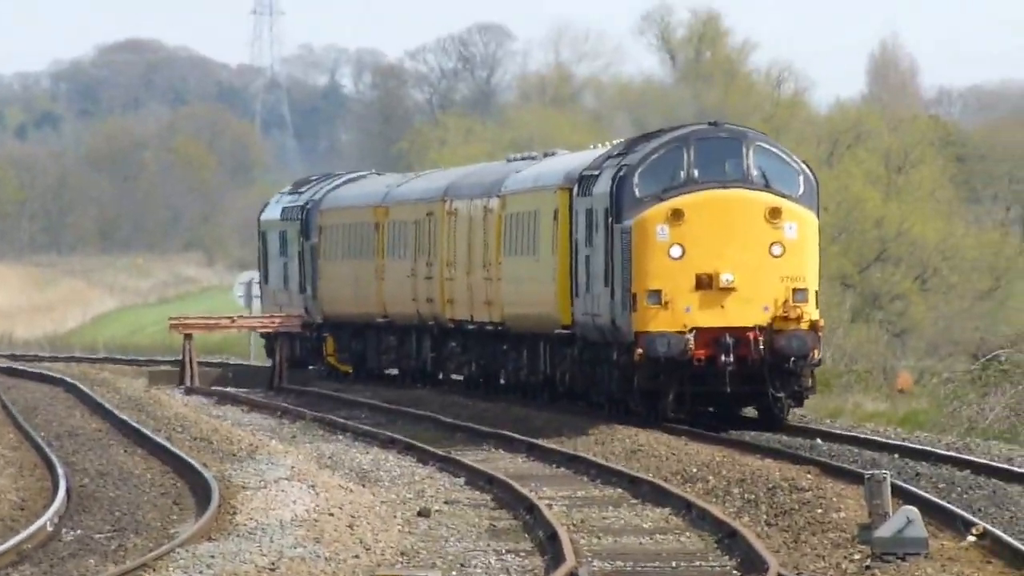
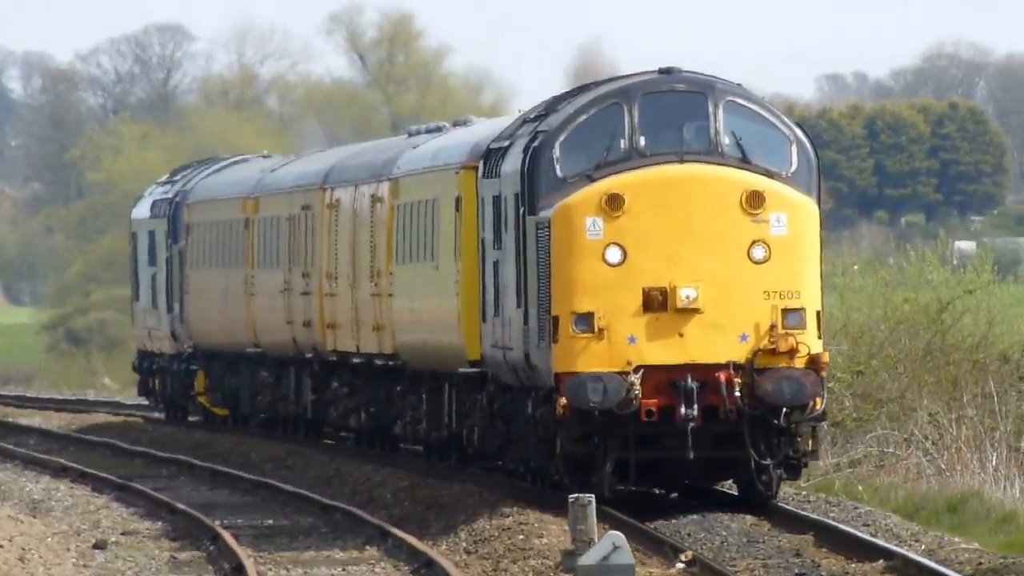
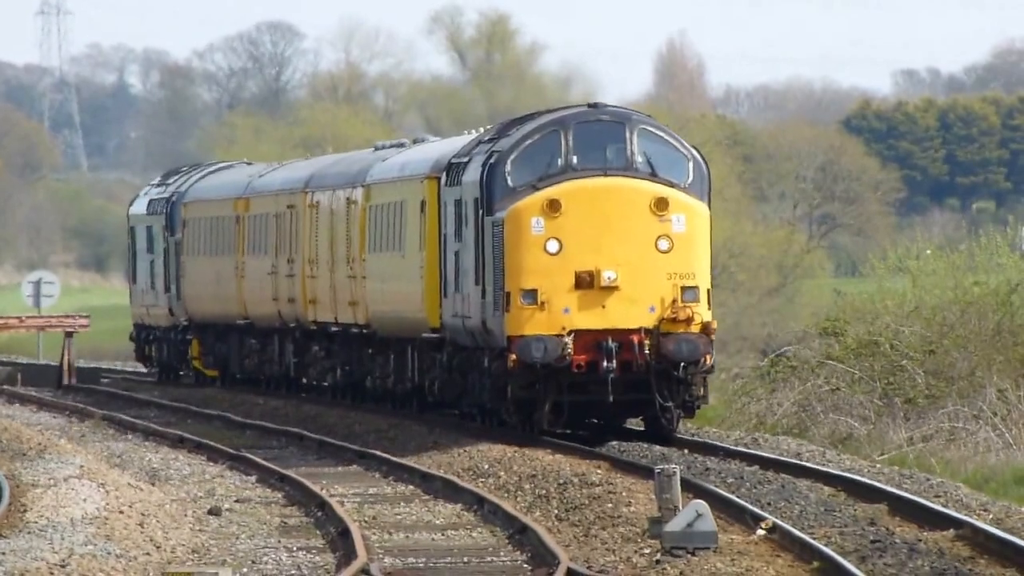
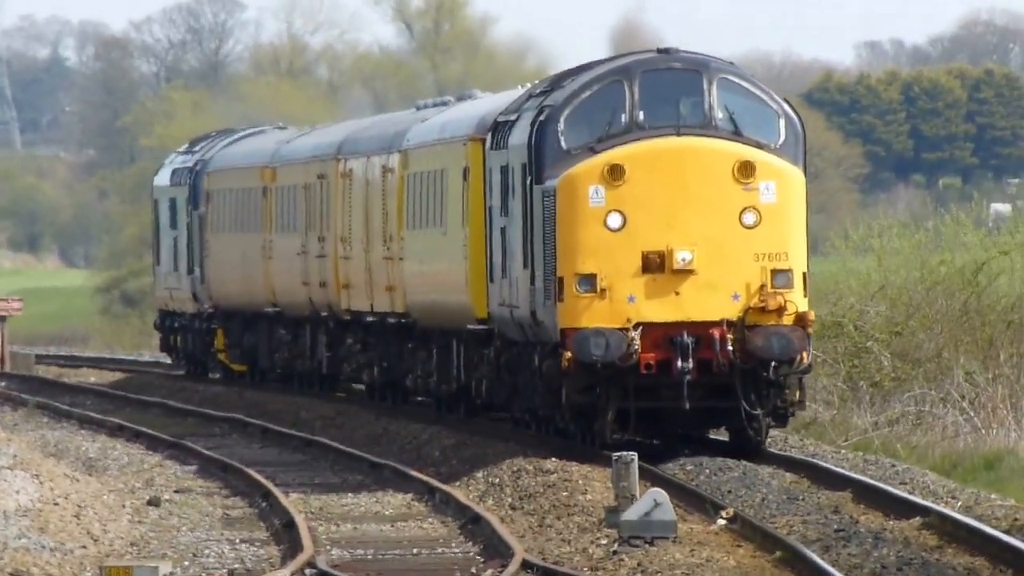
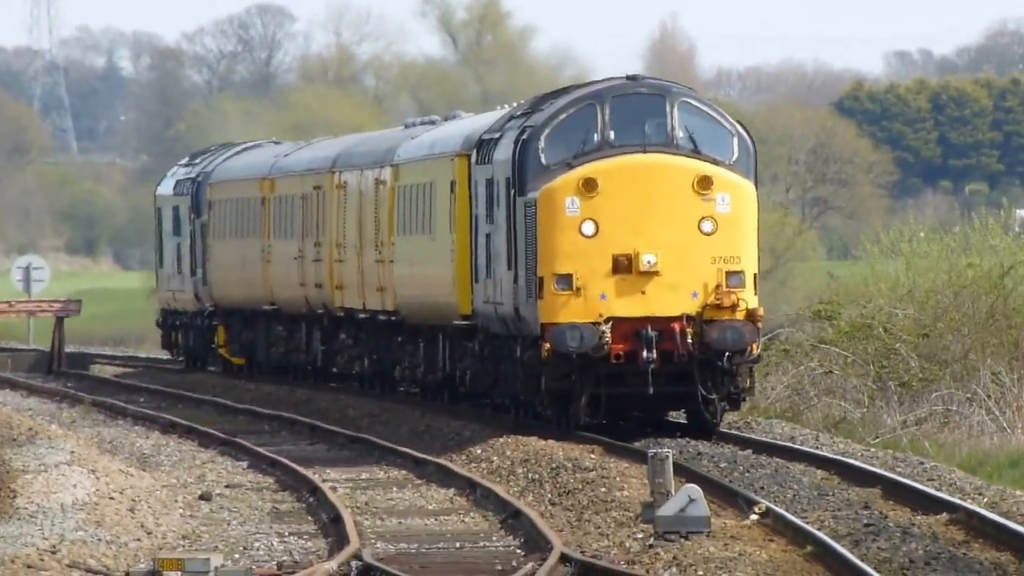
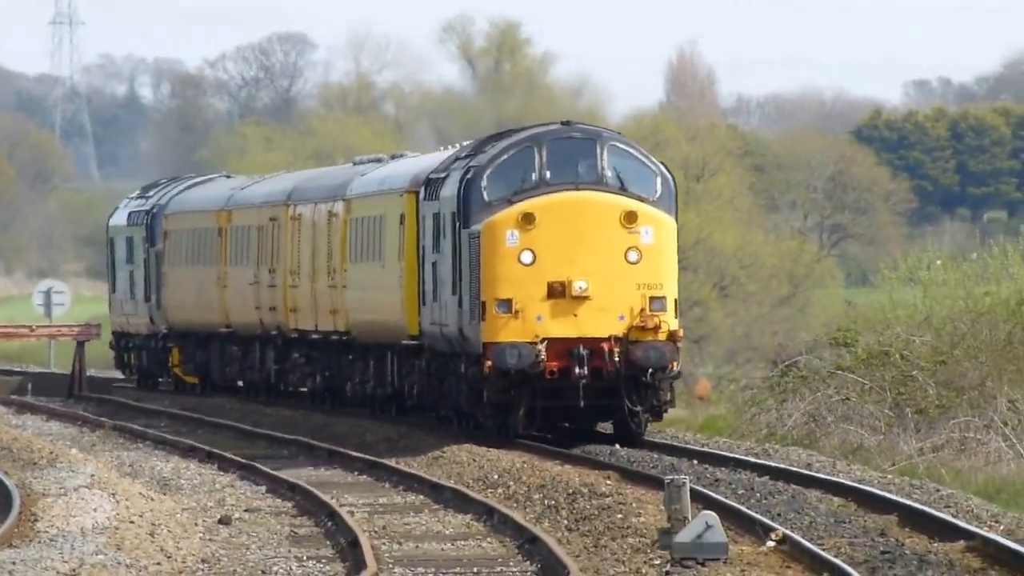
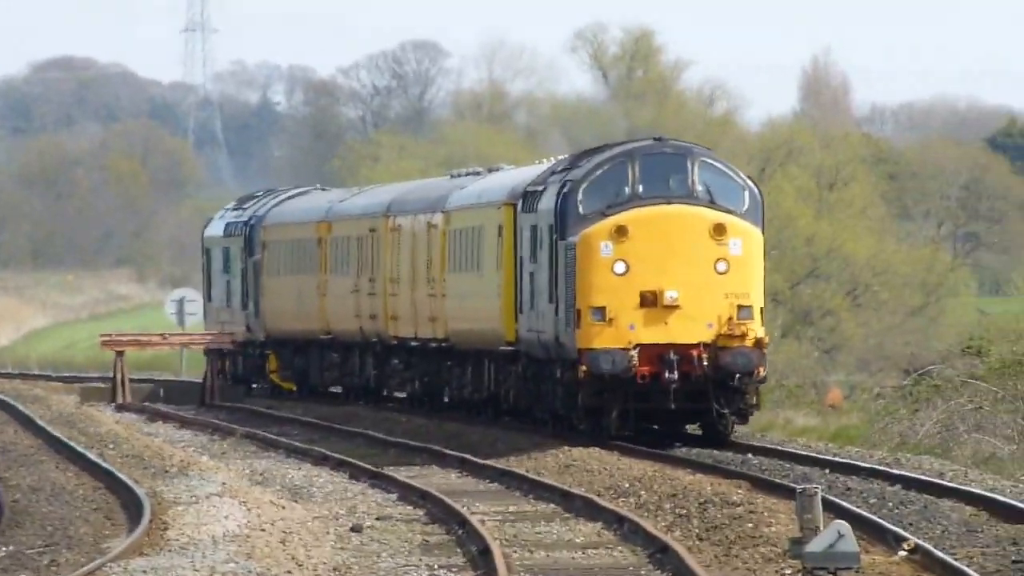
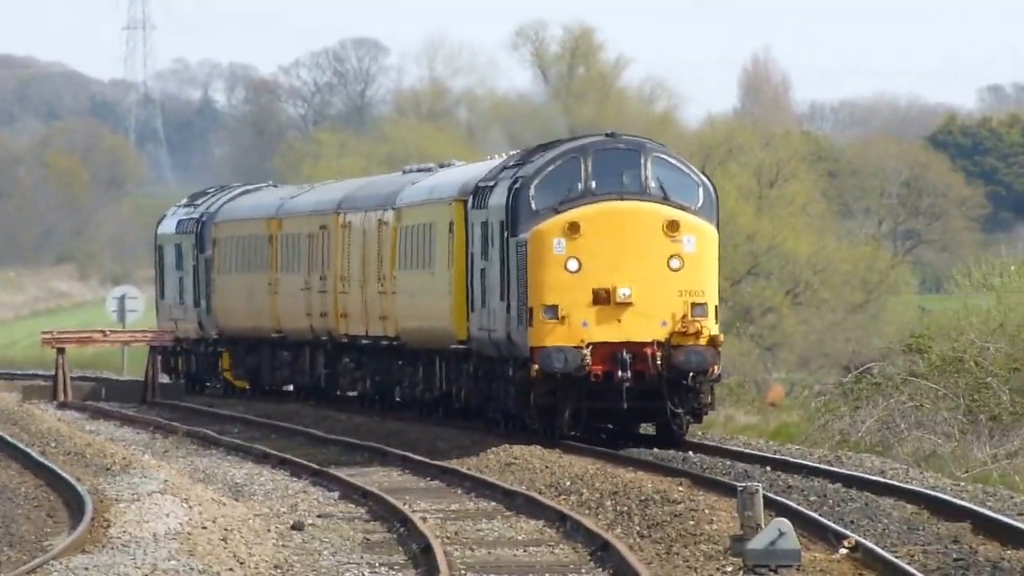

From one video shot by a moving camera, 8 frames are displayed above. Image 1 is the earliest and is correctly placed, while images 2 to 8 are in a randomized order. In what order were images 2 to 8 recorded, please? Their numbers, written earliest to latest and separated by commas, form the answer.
7, 8, 6, 3, 5, 4, 2
